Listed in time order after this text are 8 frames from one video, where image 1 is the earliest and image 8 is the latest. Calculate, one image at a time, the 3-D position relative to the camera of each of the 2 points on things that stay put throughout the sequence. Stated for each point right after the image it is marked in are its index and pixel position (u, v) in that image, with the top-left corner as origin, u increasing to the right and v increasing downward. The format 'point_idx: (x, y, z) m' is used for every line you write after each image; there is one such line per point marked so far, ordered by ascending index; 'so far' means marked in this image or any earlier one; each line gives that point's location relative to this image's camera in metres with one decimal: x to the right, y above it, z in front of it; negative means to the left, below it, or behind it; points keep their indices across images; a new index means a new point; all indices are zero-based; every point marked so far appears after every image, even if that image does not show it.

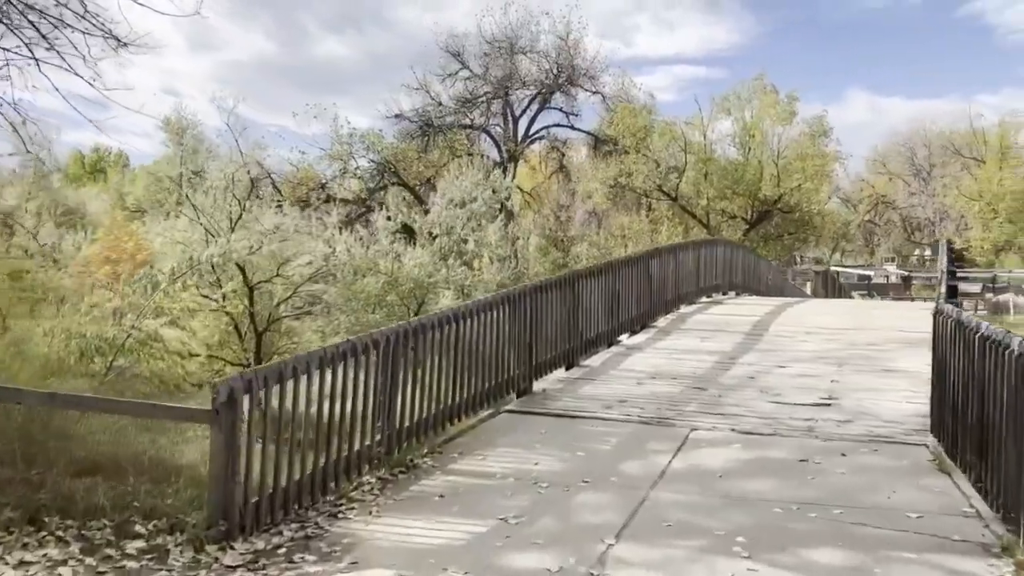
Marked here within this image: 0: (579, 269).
0: (+0.7, +0.2, +9.2) m
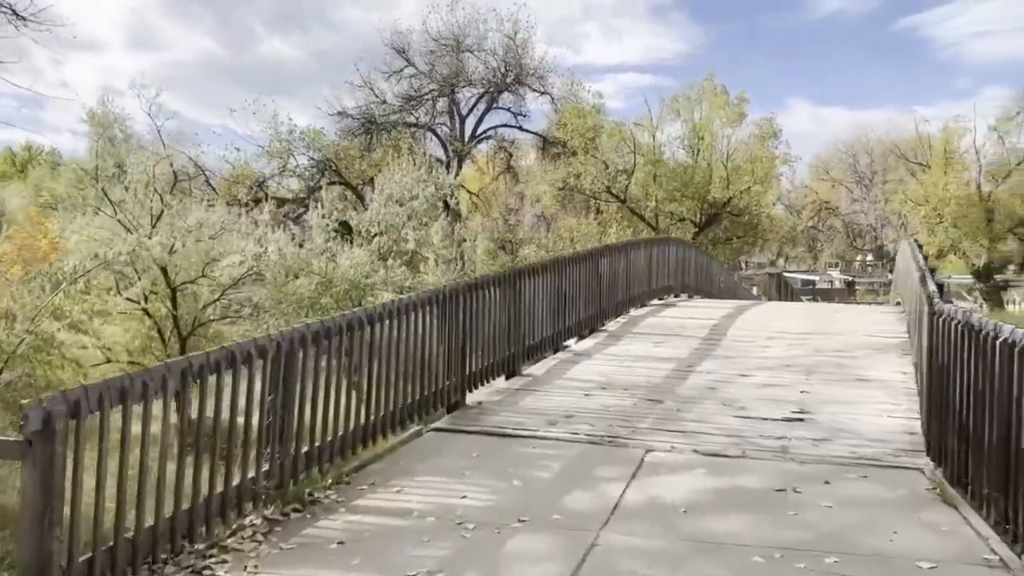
0: (+0.1, +0.2, +8.2) m
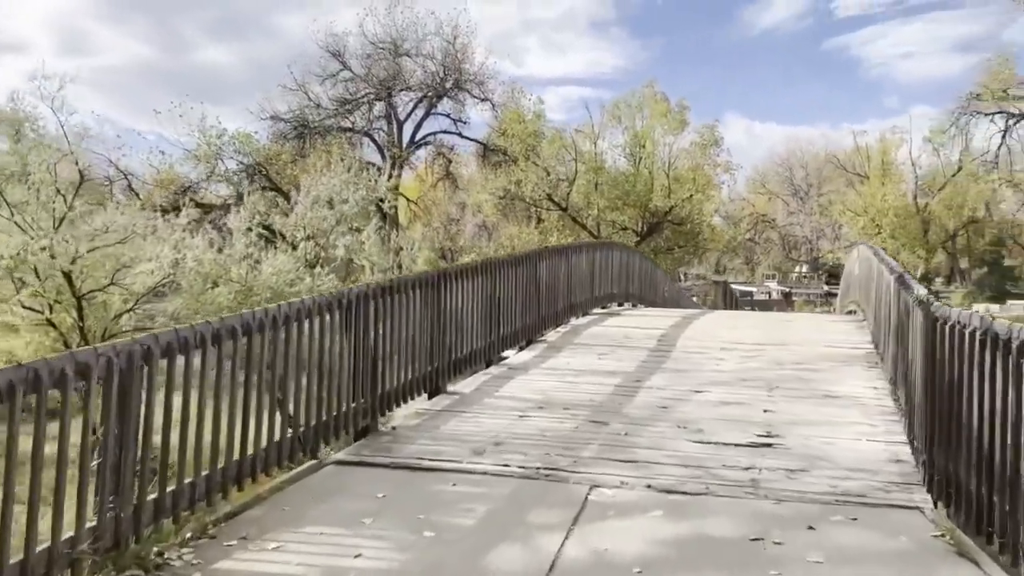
0: (-0.5, +0.2, +7.1) m
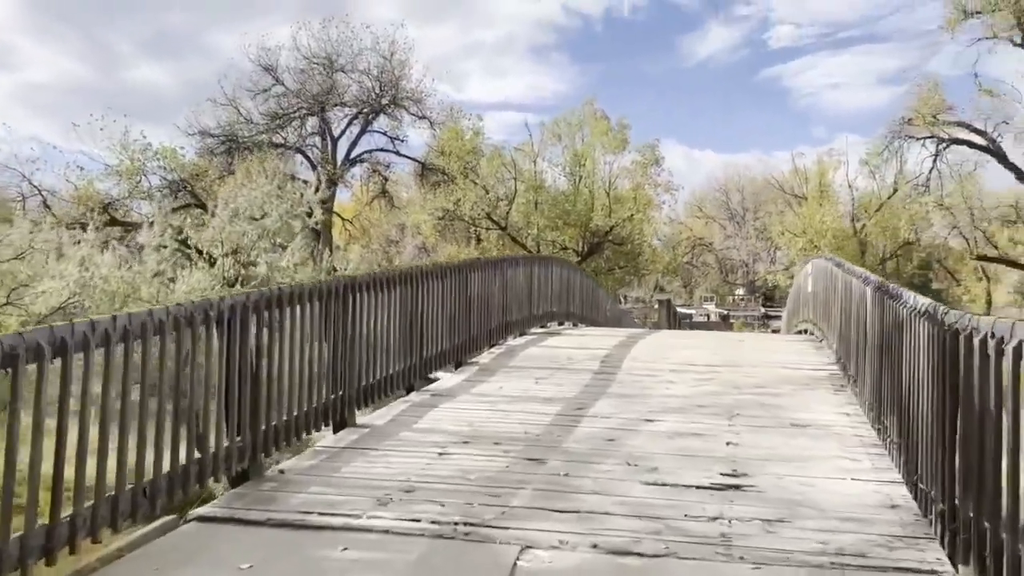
0: (-1.1, +0.1, +6.1) m
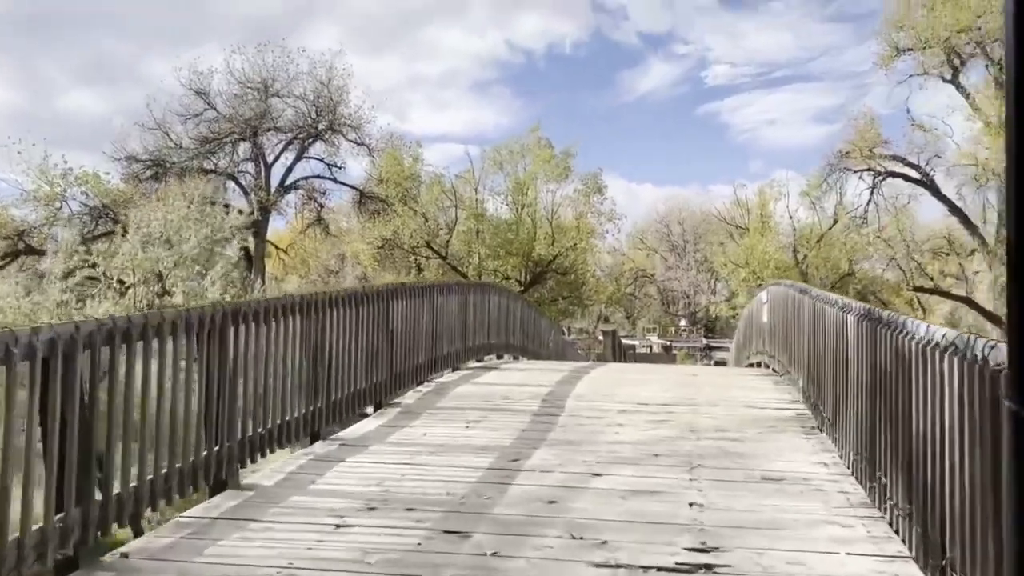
0: (-1.5, -0.1, +5.0) m
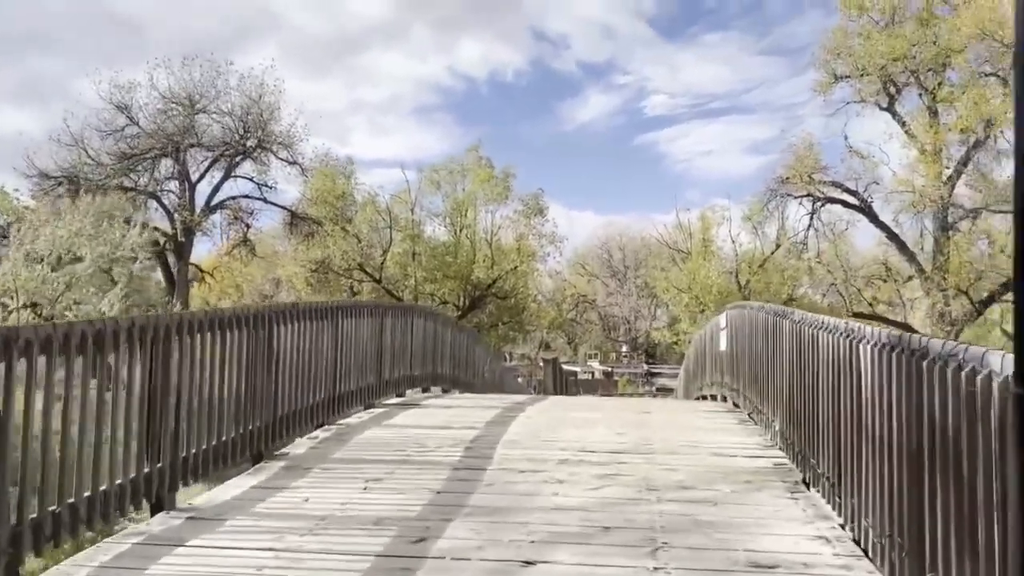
0: (-1.9, -0.2, +3.5) m
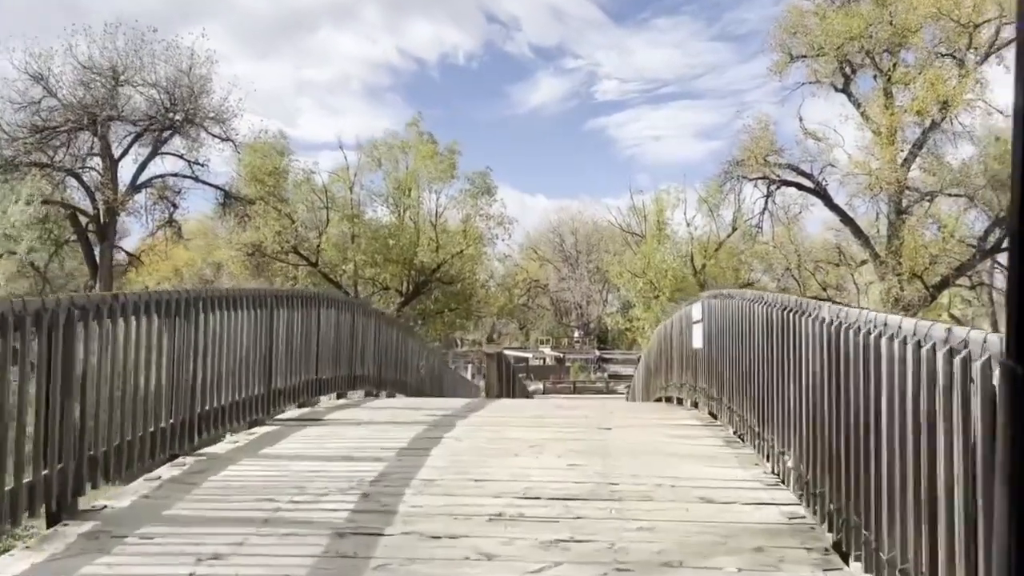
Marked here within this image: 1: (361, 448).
0: (-2.2, -0.1, +1.7) m
1: (-0.9, -1.0, +5.5) m
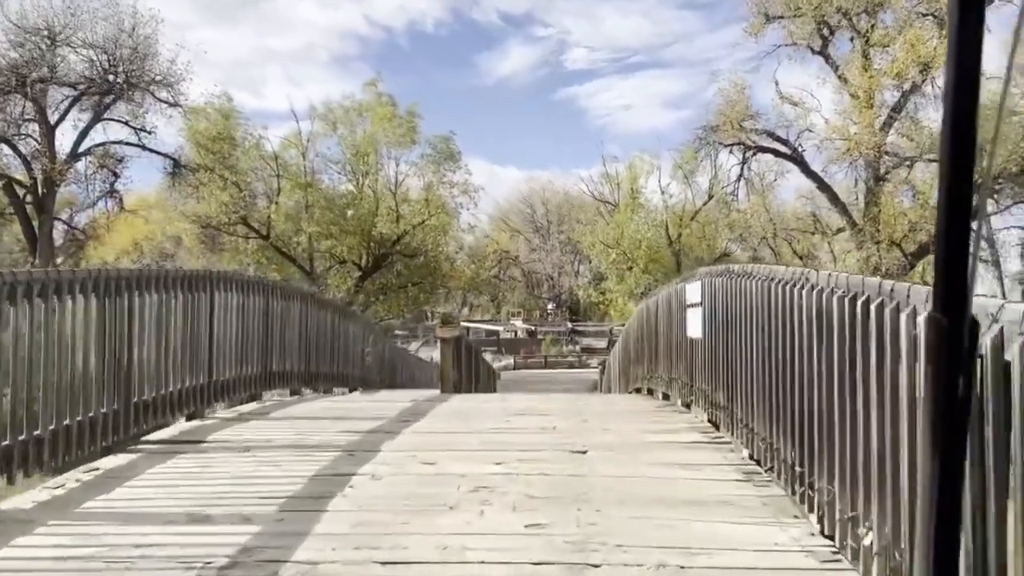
0: (-2.4, -0.2, 0.0) m
1: (-1.2, -0.9, +3.9) m
